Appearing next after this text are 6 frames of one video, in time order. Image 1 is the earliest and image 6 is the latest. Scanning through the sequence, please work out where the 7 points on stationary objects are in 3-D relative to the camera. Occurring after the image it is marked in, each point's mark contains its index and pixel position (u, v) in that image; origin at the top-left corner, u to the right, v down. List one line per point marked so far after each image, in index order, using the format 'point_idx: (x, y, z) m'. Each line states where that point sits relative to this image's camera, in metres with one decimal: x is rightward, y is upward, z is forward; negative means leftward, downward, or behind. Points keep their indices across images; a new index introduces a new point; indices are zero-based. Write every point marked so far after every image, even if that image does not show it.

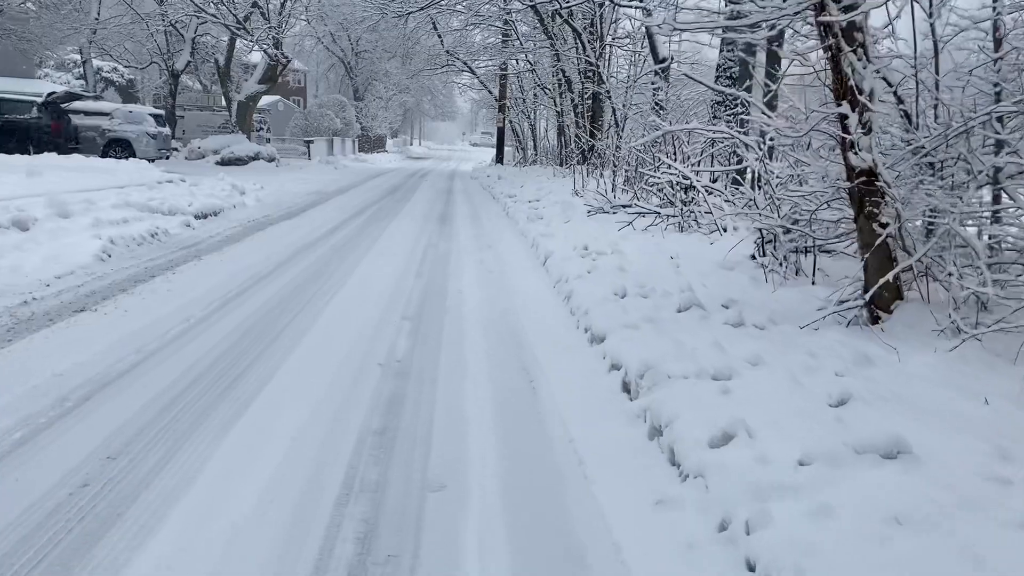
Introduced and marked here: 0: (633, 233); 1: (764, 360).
0: (+0.9, +0.4, +6.9) m
1: (+0.9, -0.3, +3.1) m
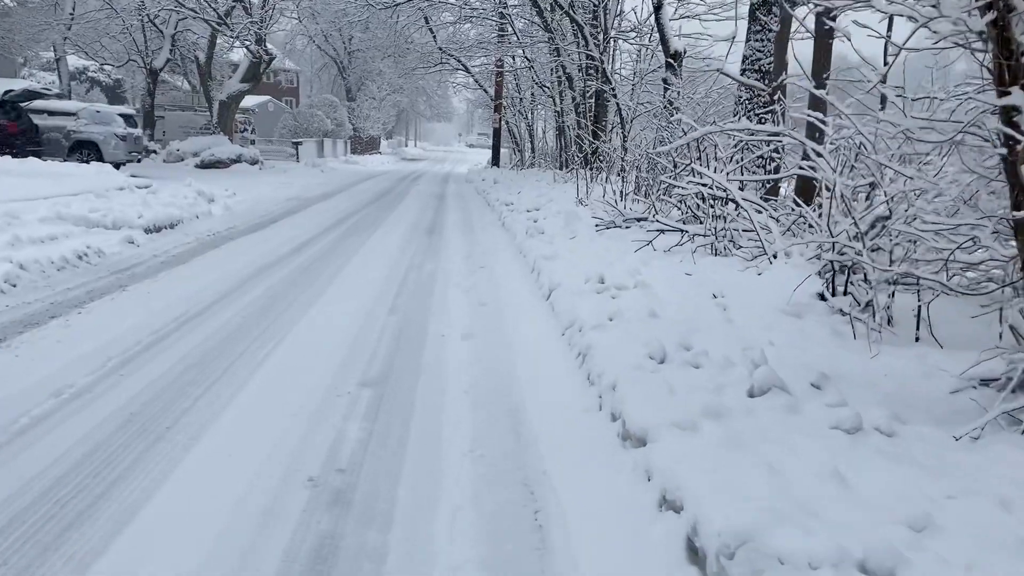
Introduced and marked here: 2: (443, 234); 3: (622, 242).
0: (+0.9, +0.2, +5.7) m
1: (+0.9, -0.5, +1.8) m
2: (-0.8, +0.6, +9.9) m
3: (+0.8, +0.3, +6.6) m
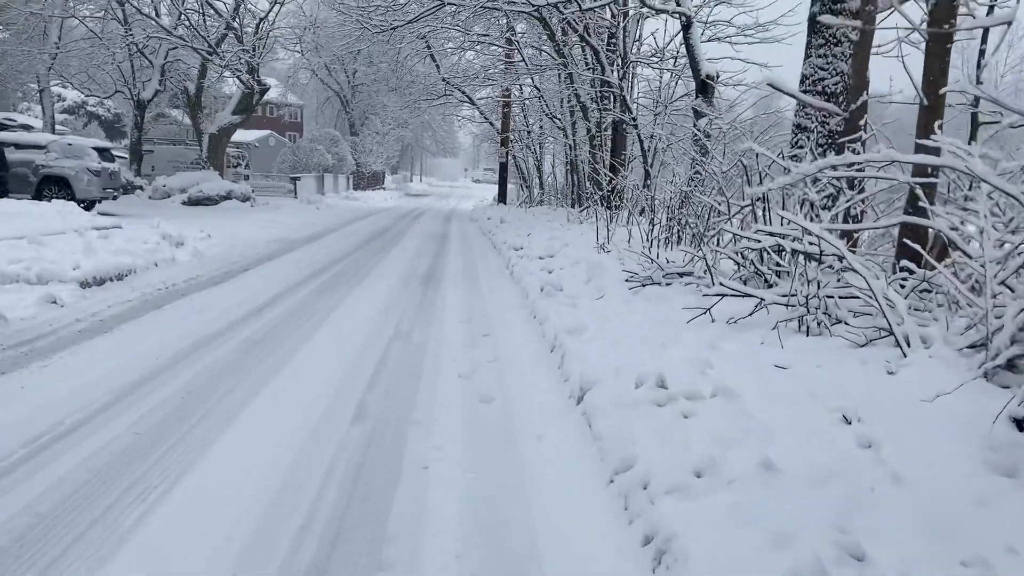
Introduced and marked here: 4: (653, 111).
0: (+1.0, -0.2, +4.2) m
1: (+0.9, -0.7, +0.3) m
2: (-0.7, 0.0, +8.4) m
3: (+0.9, -0.1, +5.1) m
4: (+2.0, +2.5, +12.6) m
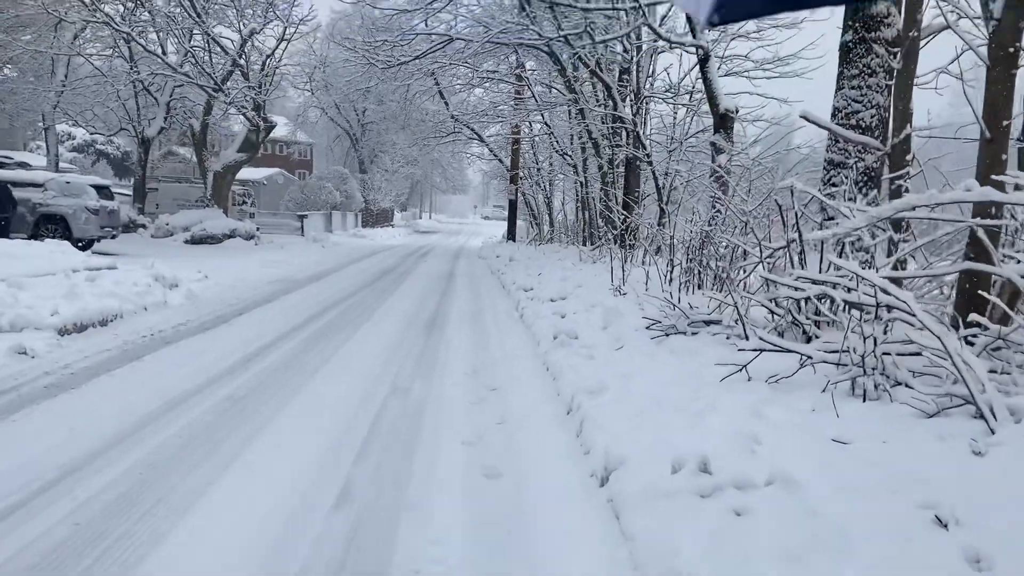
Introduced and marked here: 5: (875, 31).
0: (+1.0, -0.4, +3.6) m
1: (+0.9, -0.8, -0.3) m
2: (-0.6, -0.4, +7.9) m
3: (+0.9, -0.4, +4.5) m
4: (+2.1, +1.9, +12.1) m
5: (+2.5, +1.8, +6.2) m
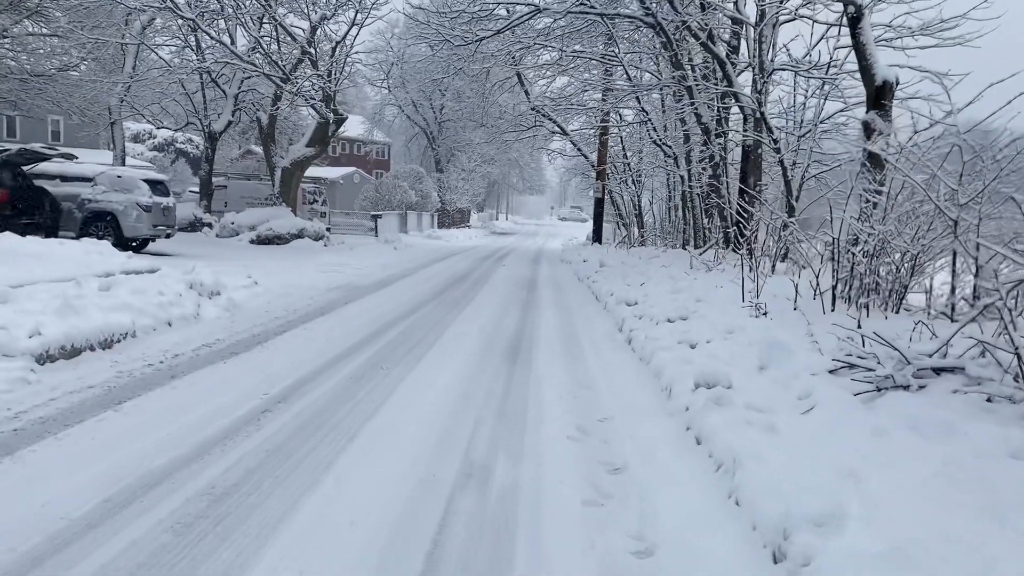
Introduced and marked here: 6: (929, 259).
0: (+1.4, -0.6, +1.8) m
1: (+0.9, -0.9, -2.1) m
2: (+0.1, -0.5, +6.1) m
3: (+1.4, -0.5, +2.7) m
4: (+3.2, +1.8, +10.1) m
5: (+3.1, +1.6, +4.2) m
6: (+2.7, +0.2, +5.8) m
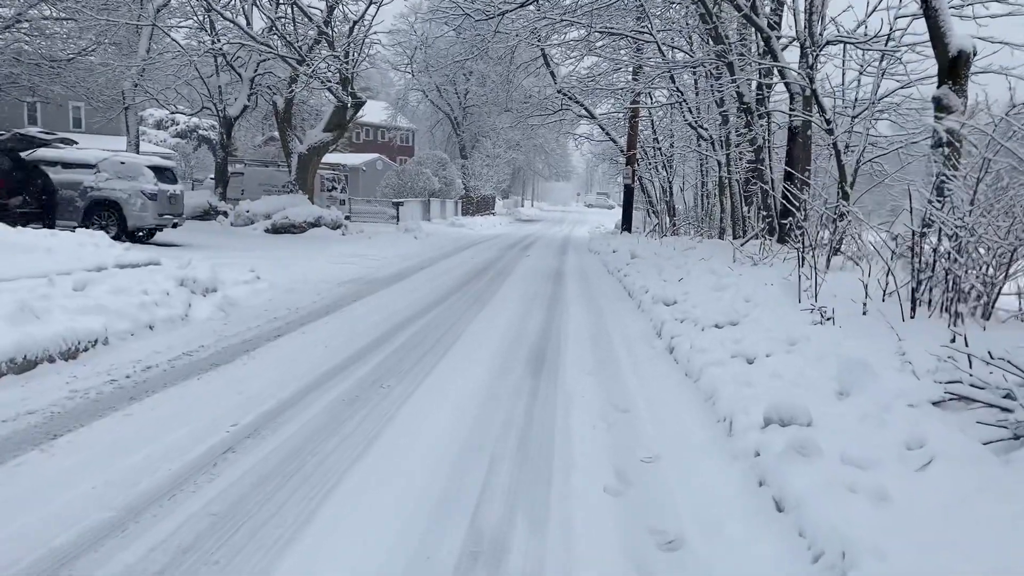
0: (+1.4, -0.6, +0.9) m
1: (+0.8, -1.1, -3.0) m
2: (+0.3, -0.5, +5.3) m
3: (+1.4, -0.6, +1.8) m
4: (+3.5, +1.8, +9.2) m
5: (+3.2, +1.6, +3.2) m
6: (+2.9, +0.2, +4.9) m
